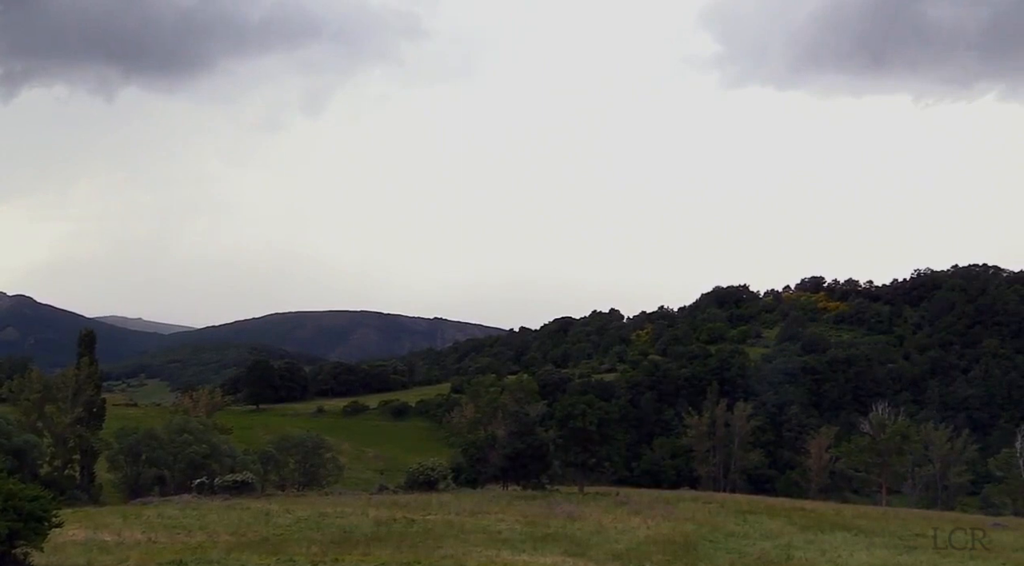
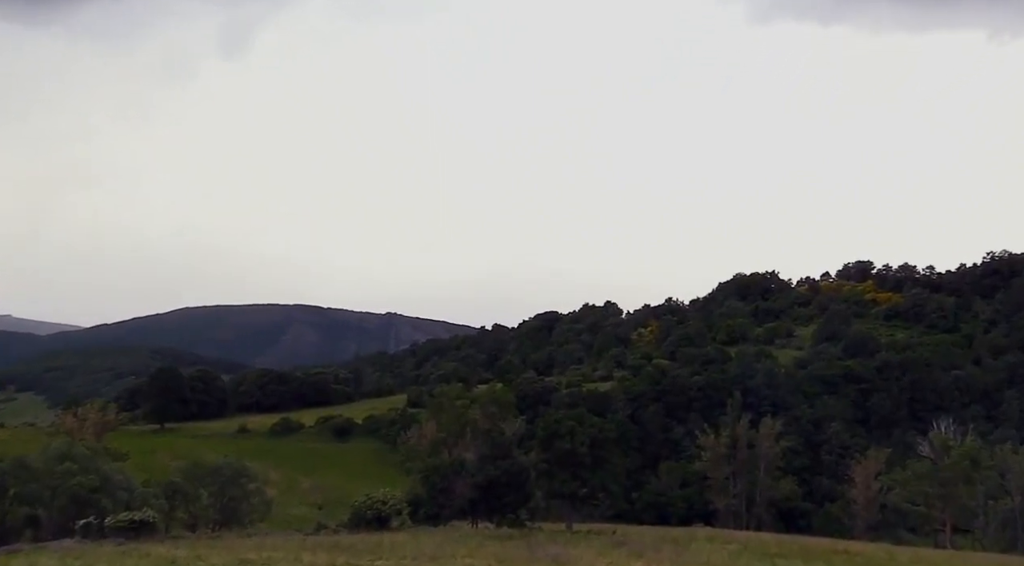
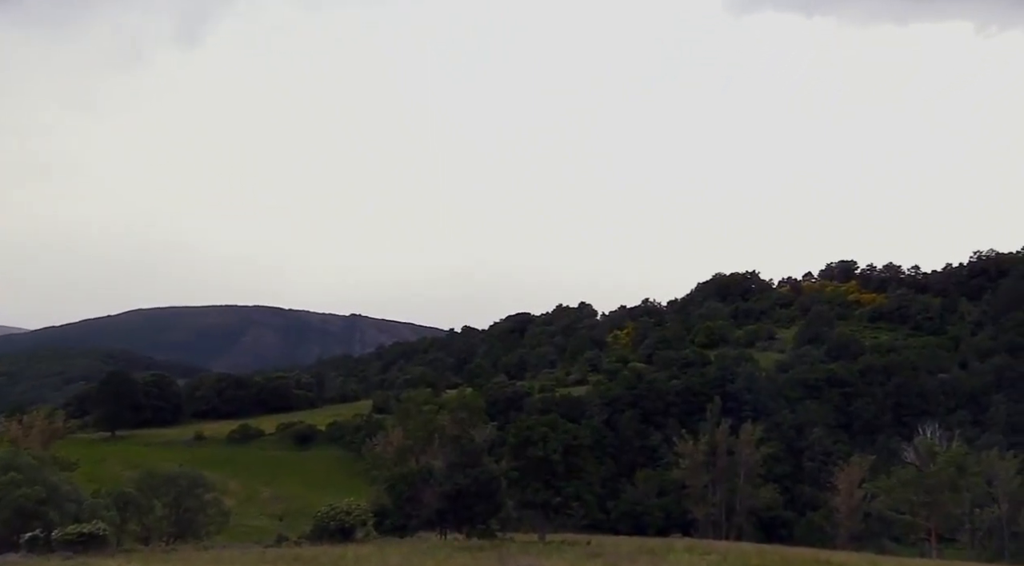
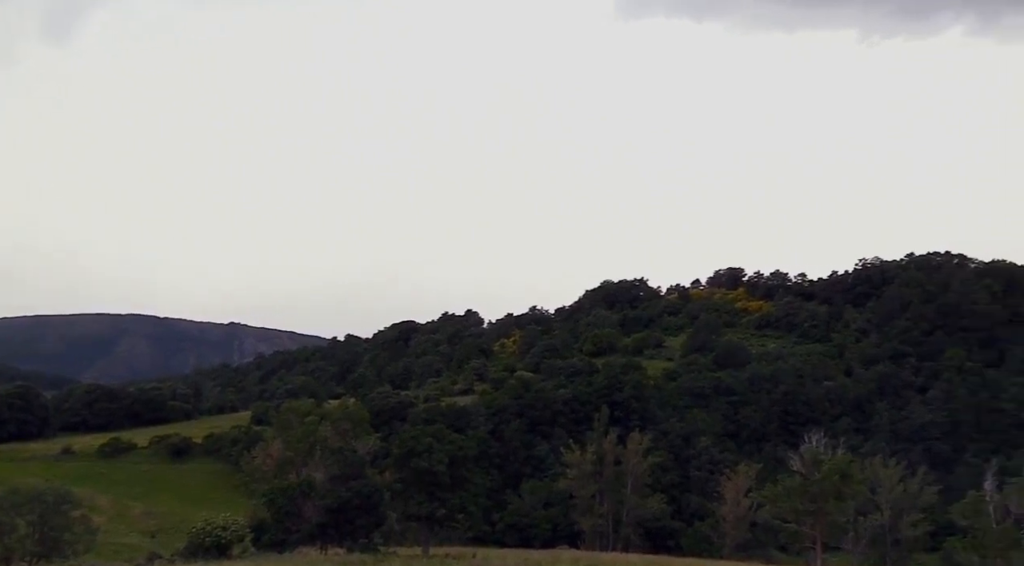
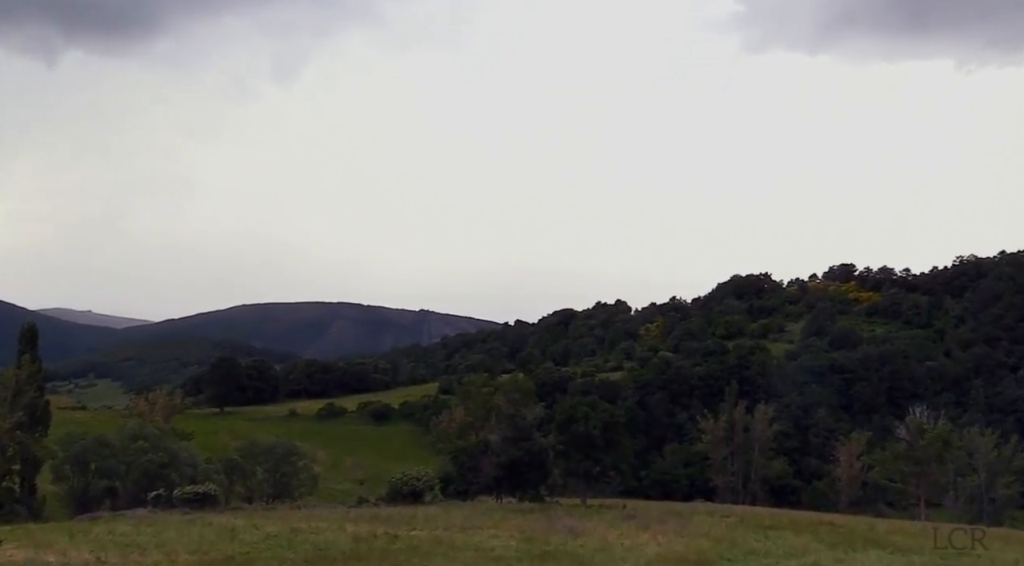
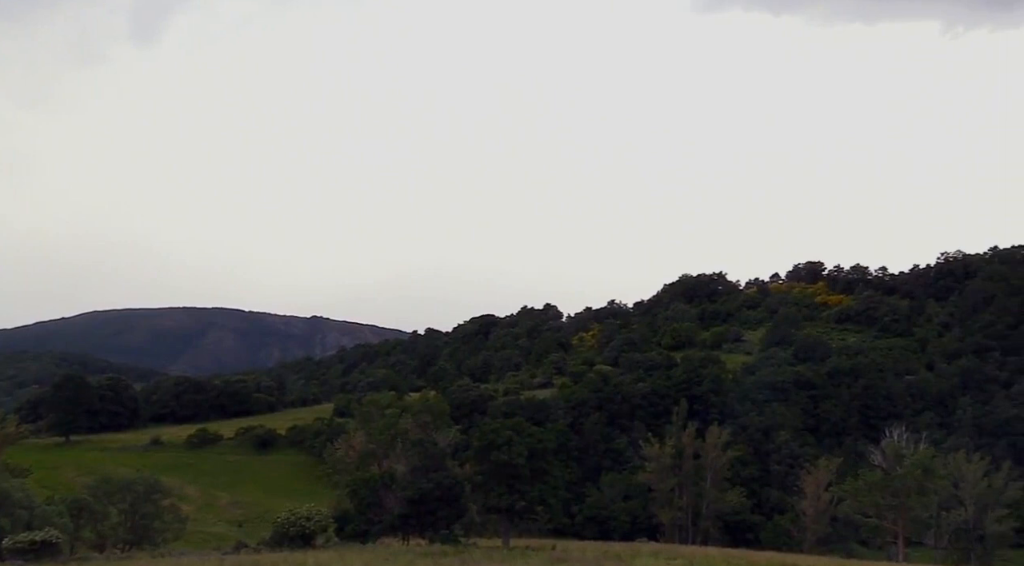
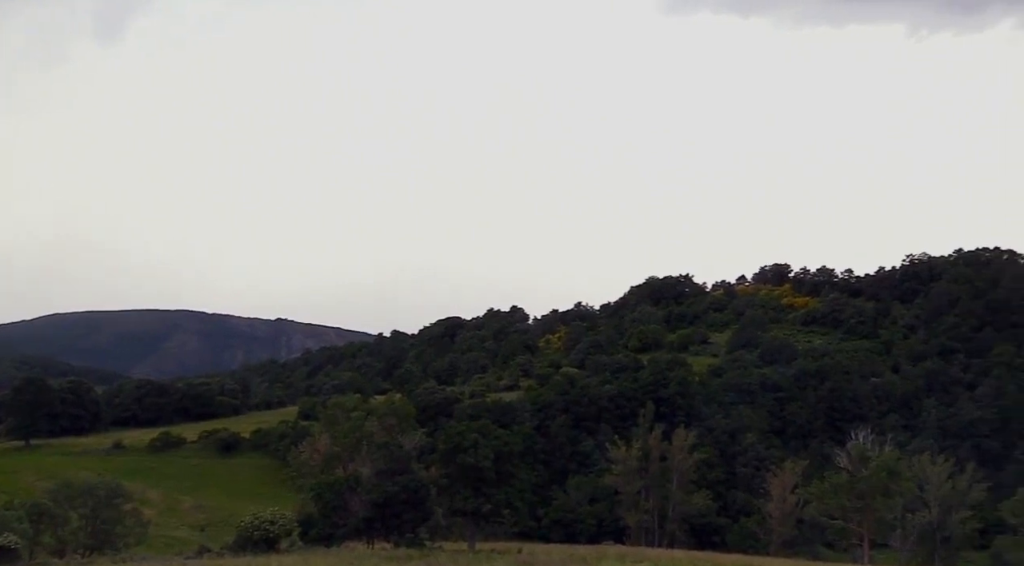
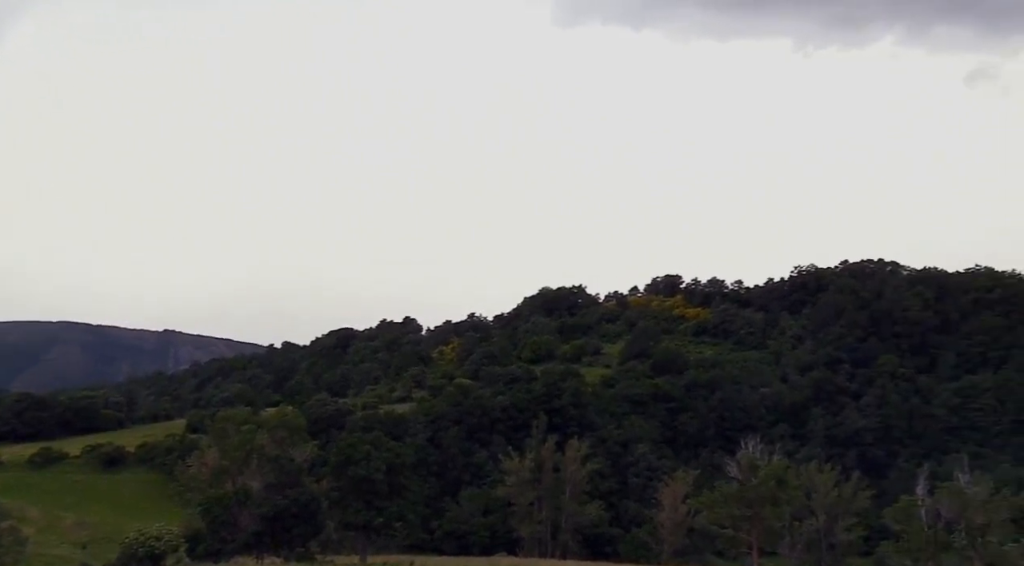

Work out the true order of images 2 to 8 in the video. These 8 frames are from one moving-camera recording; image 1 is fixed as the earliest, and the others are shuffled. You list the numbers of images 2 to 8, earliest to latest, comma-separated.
5, 2, 3, 6, 7, 4, 8
